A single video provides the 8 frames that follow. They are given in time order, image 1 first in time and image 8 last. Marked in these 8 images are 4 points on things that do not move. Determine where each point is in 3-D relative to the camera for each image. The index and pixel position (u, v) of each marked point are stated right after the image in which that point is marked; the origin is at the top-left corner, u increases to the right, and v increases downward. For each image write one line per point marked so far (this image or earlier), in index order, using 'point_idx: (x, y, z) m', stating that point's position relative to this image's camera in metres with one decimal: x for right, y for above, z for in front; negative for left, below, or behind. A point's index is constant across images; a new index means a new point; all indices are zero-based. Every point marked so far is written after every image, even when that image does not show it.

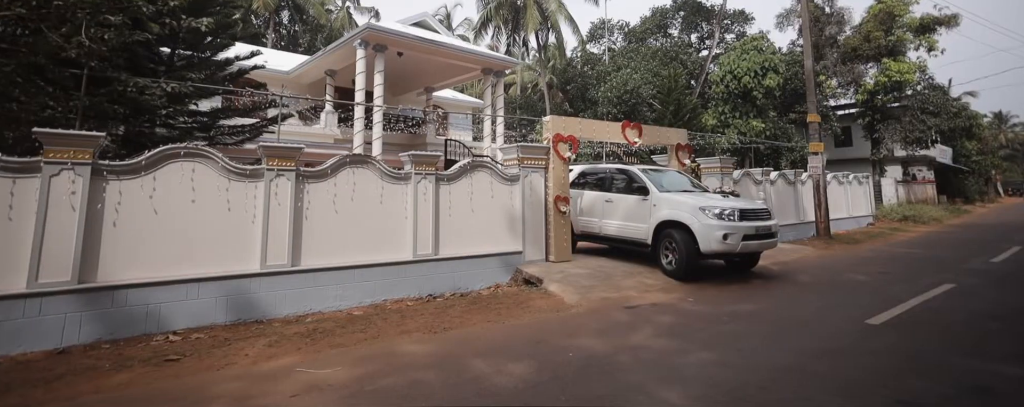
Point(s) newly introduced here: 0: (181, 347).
0: (-3.2, -1.4, +4.5) m
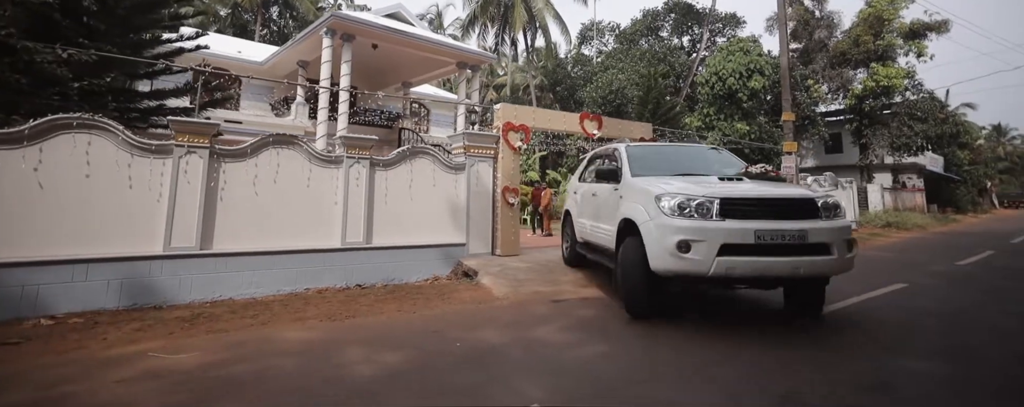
0: (-4.1, -1.1, +4.1) m
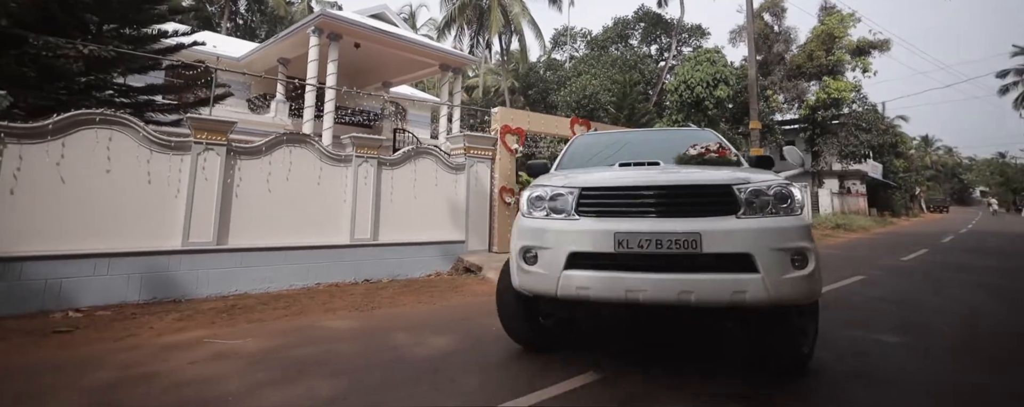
0: (-3.8, -1.0, +4.2) m
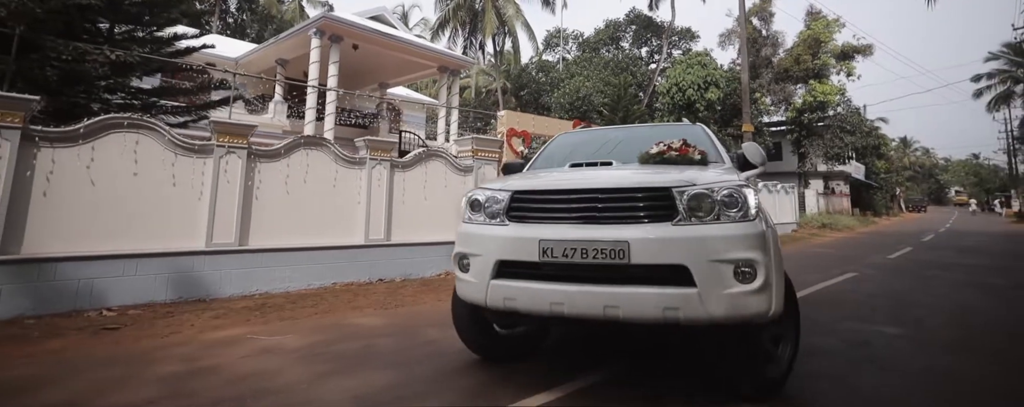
0: (-3.6, -1.1, +4.4) m
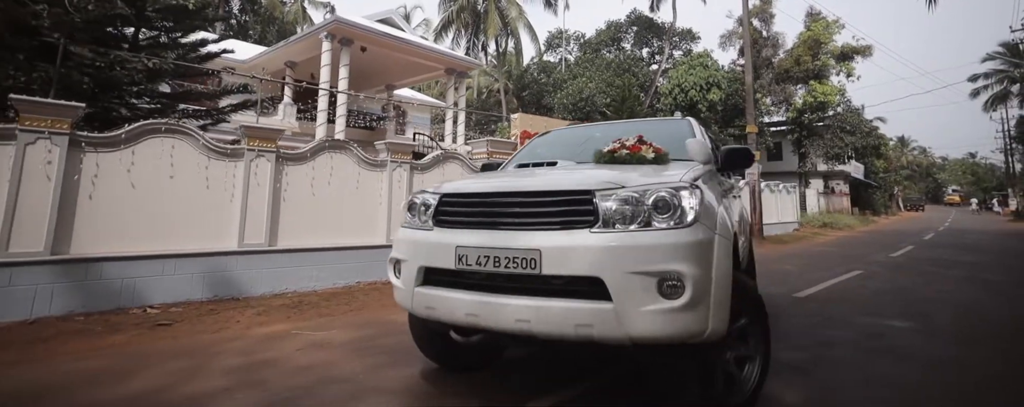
0: (-3.3, -1.1, +4.6) m
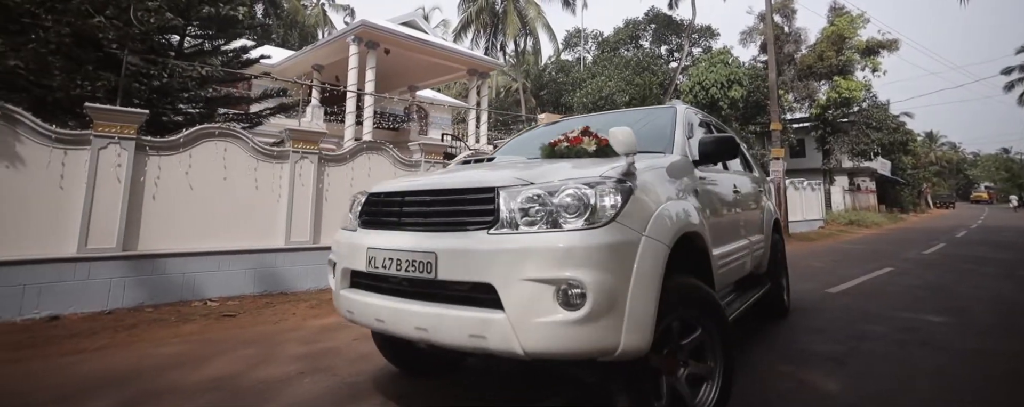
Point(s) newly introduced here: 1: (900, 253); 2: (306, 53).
0: (-2.9, -1.1, +4.9) m
1: (+7.9, -1.0, +9.7) m
2: (-6.3, +4.7, +14.7) m
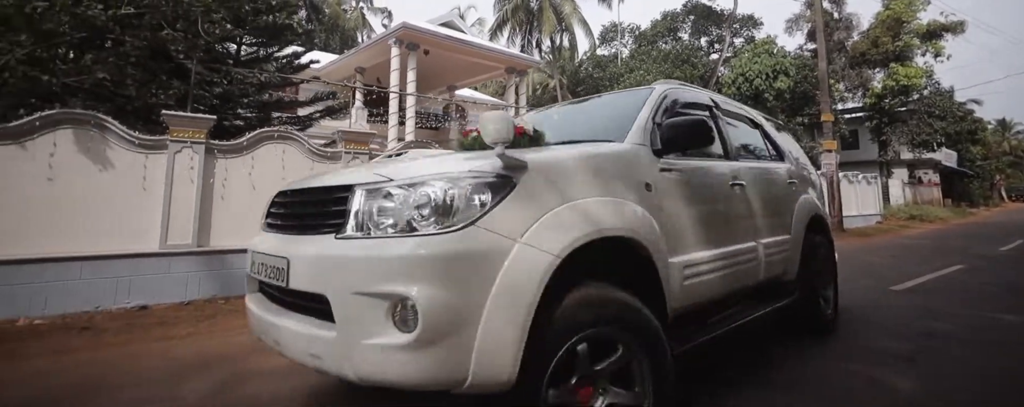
0: (-2.4, -1.1, +5.2) m
1: (+8.8, -0.9, +9.2) m
2: (-5.2, +4.7, +15.2) m
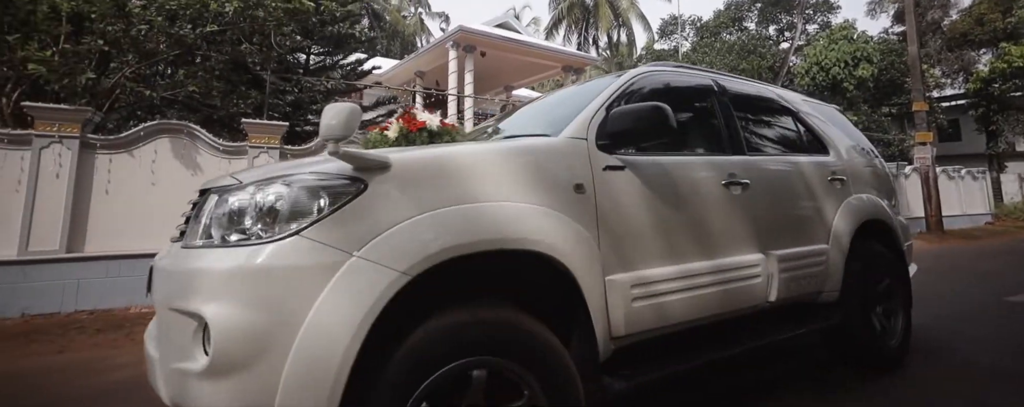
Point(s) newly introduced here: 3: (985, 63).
0: (-1.8, -1.1, +5.3) m
1: (+9.8, -0.8, +8.0) m
2: (-3.3, +4.7, +15.6) m
3: (+18.4, +5.5, +18.6) m
